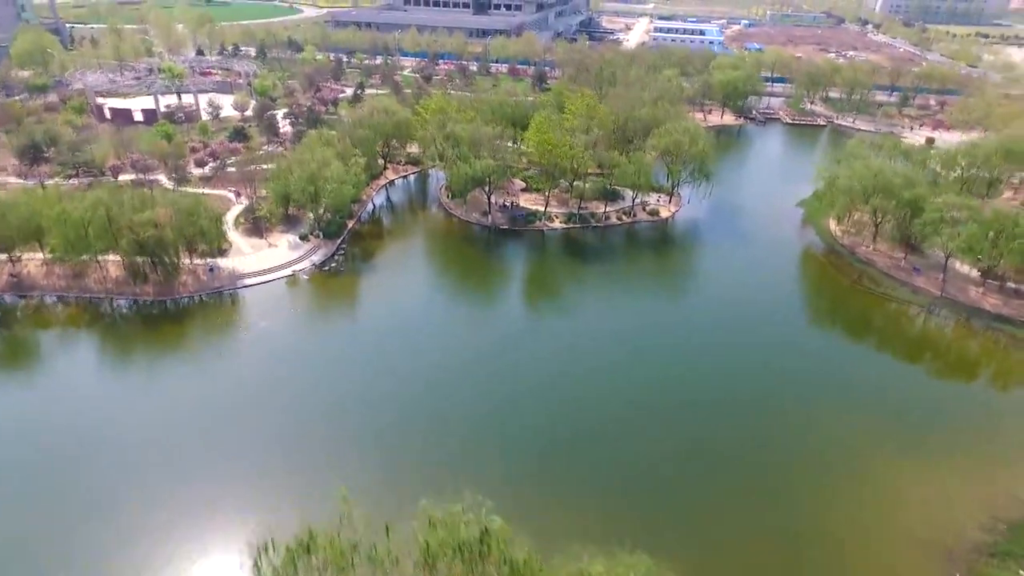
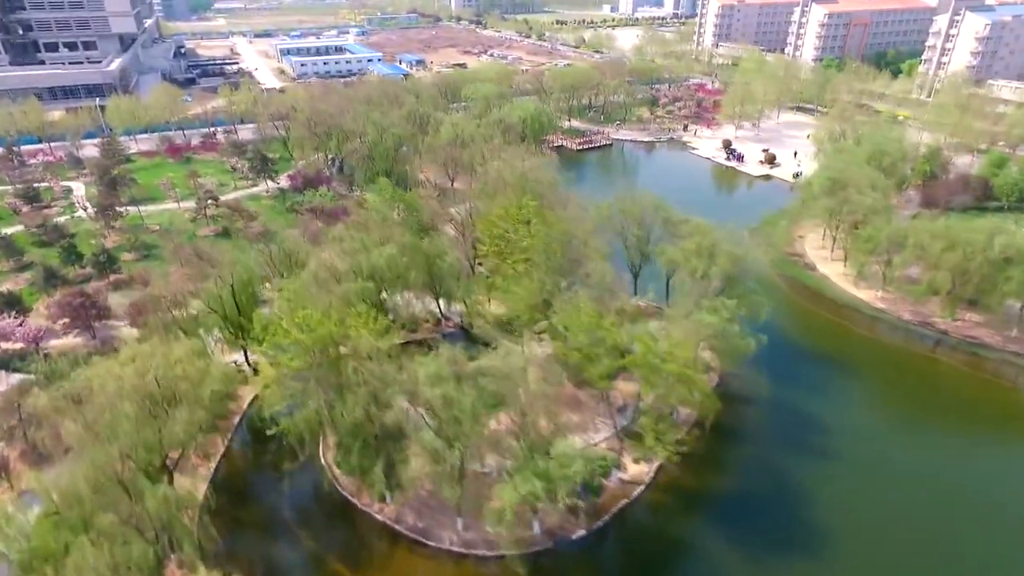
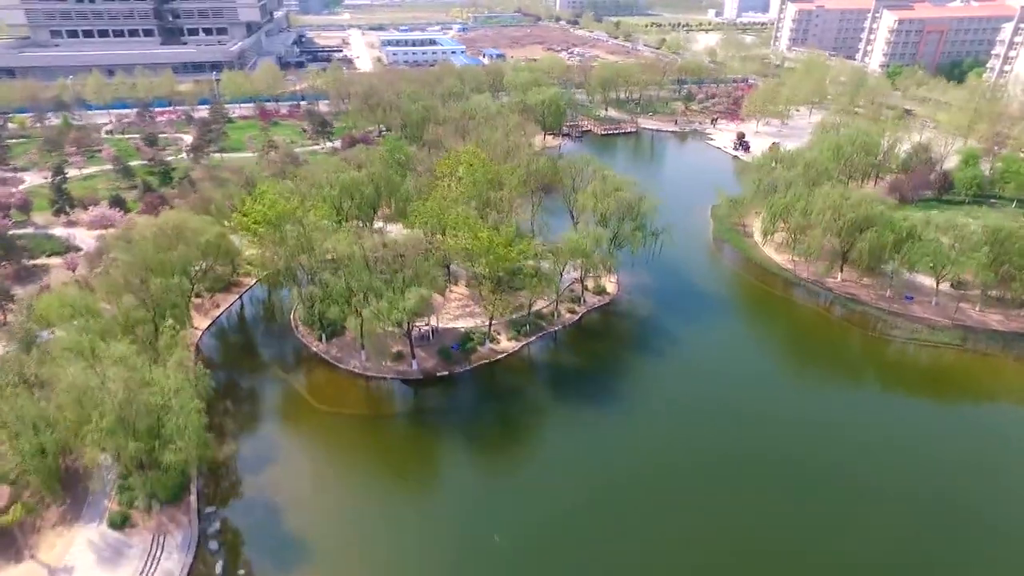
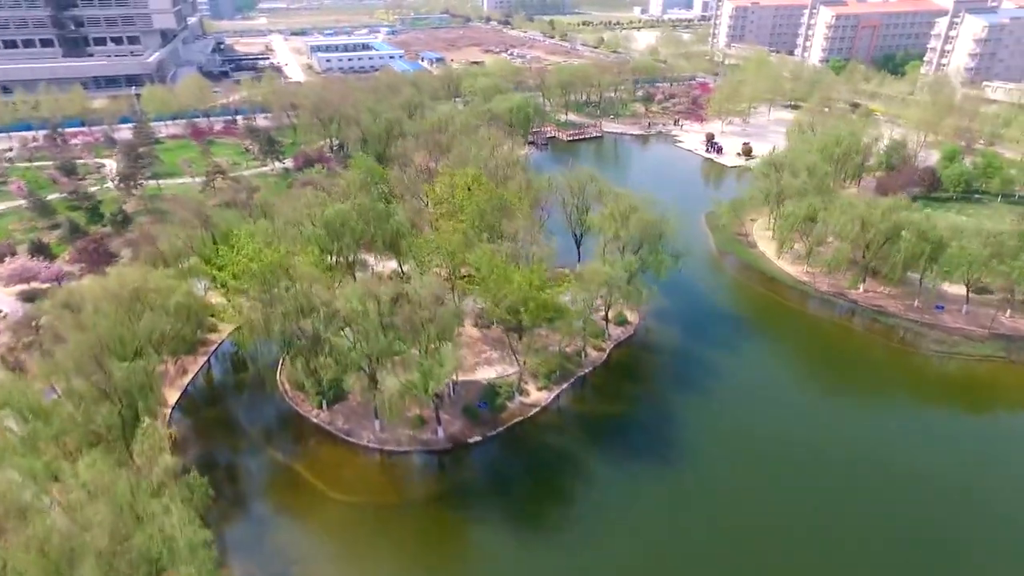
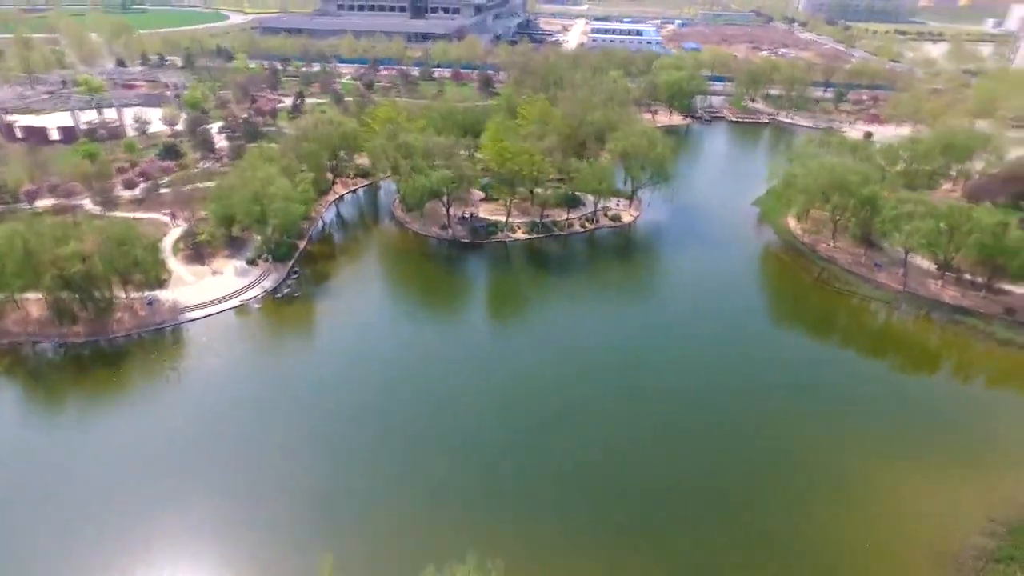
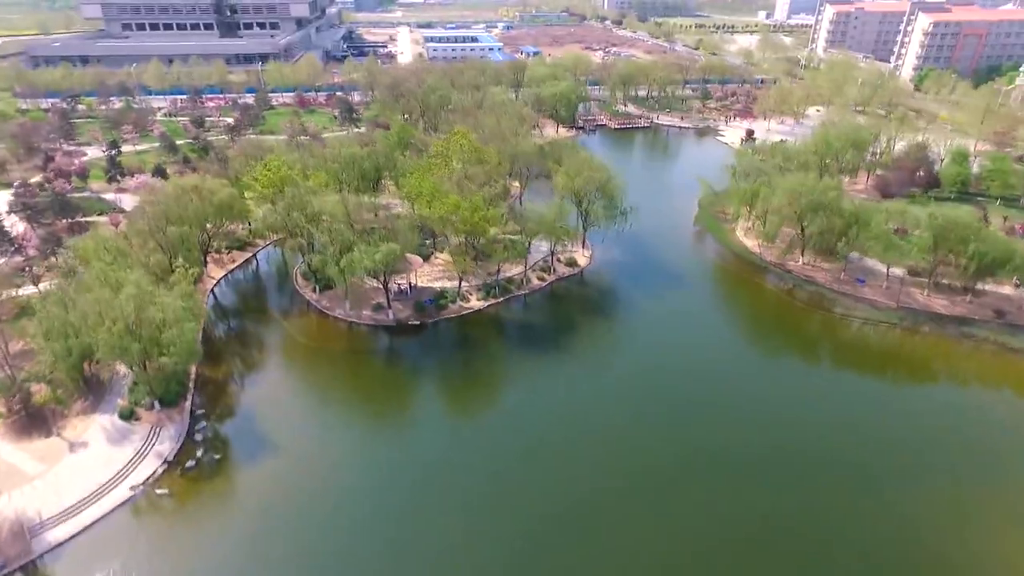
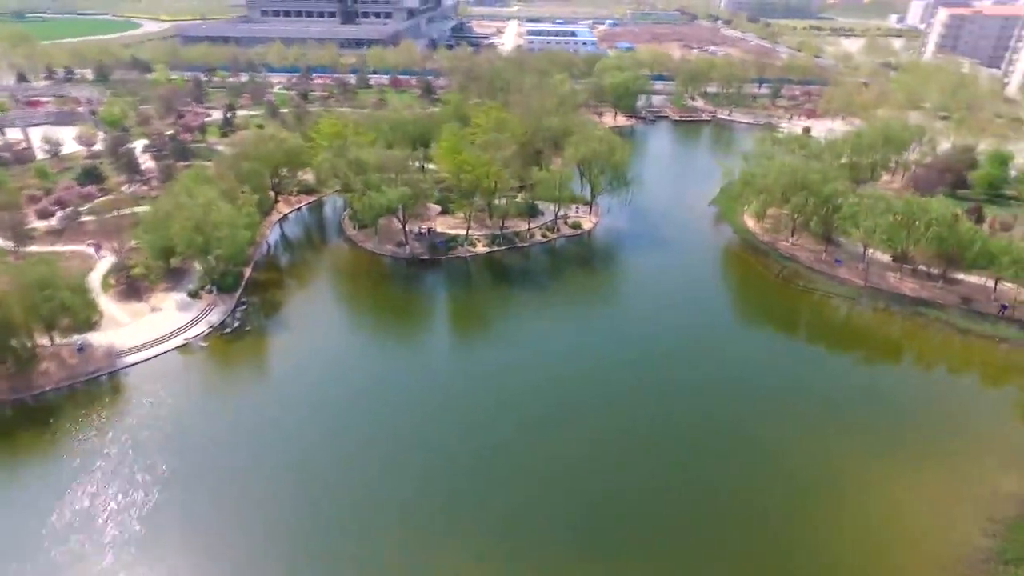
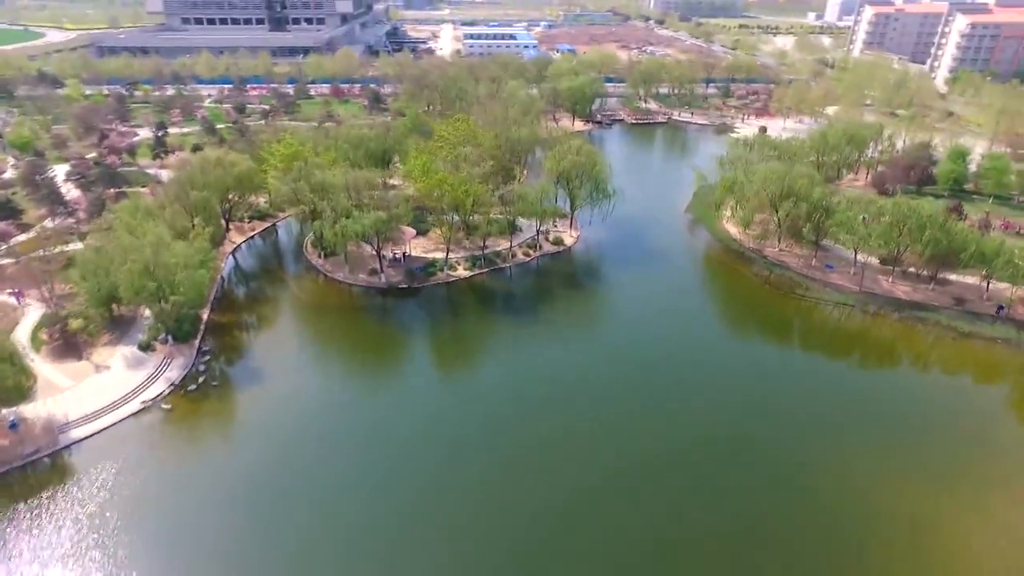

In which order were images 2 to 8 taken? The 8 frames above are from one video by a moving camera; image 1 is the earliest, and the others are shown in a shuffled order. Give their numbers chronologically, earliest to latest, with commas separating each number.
5, 7, 8, 6, 3, 4, 2
